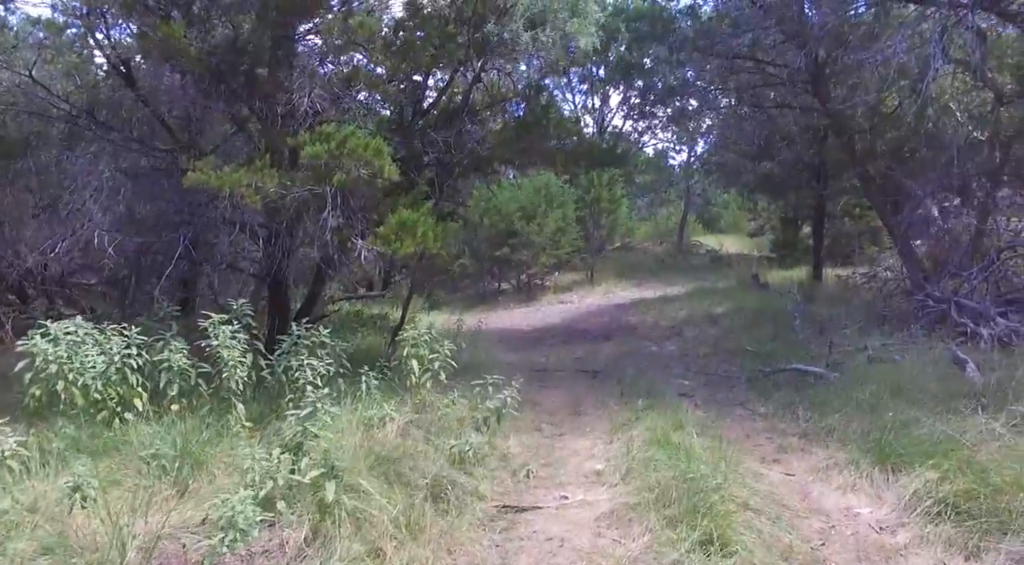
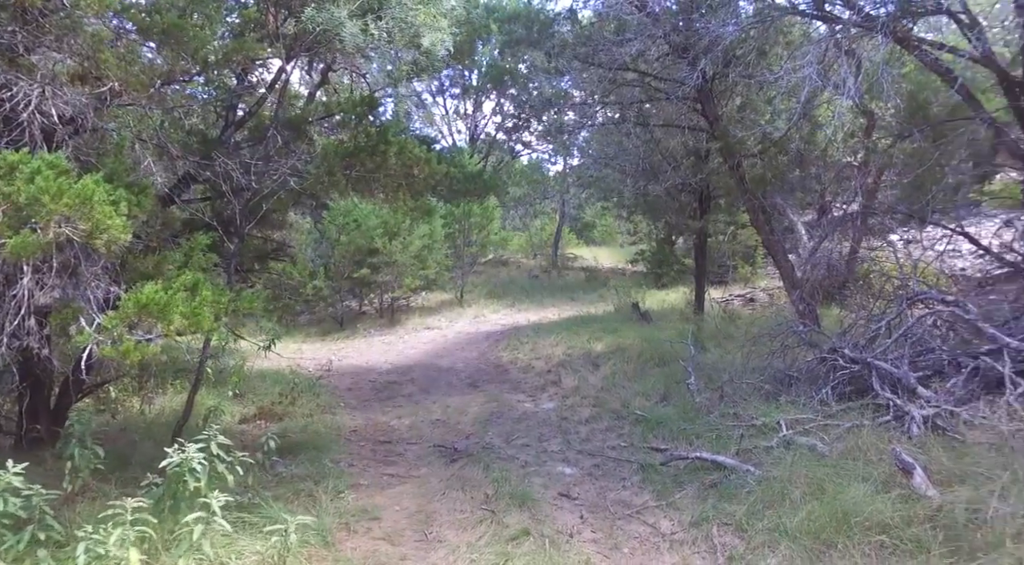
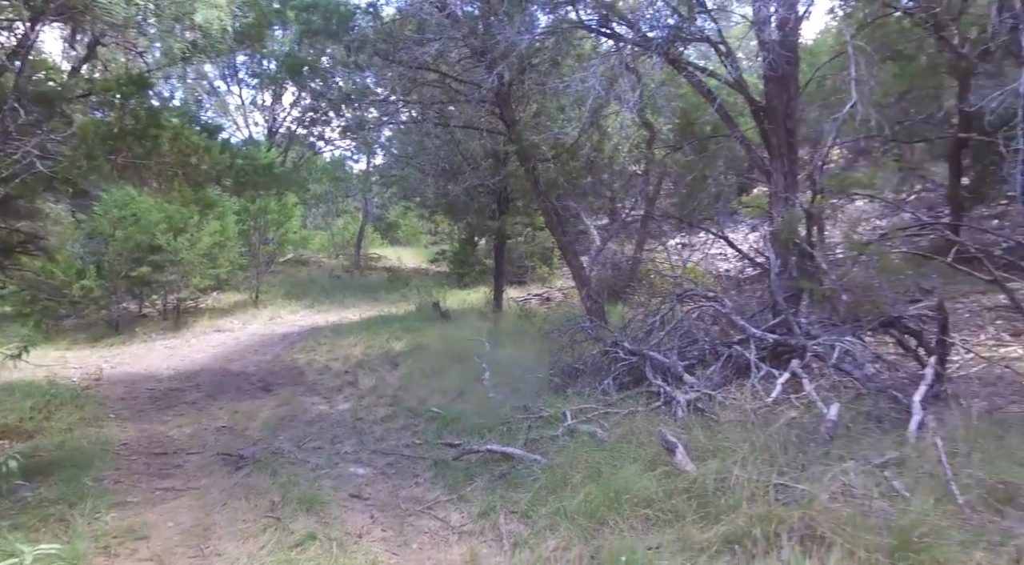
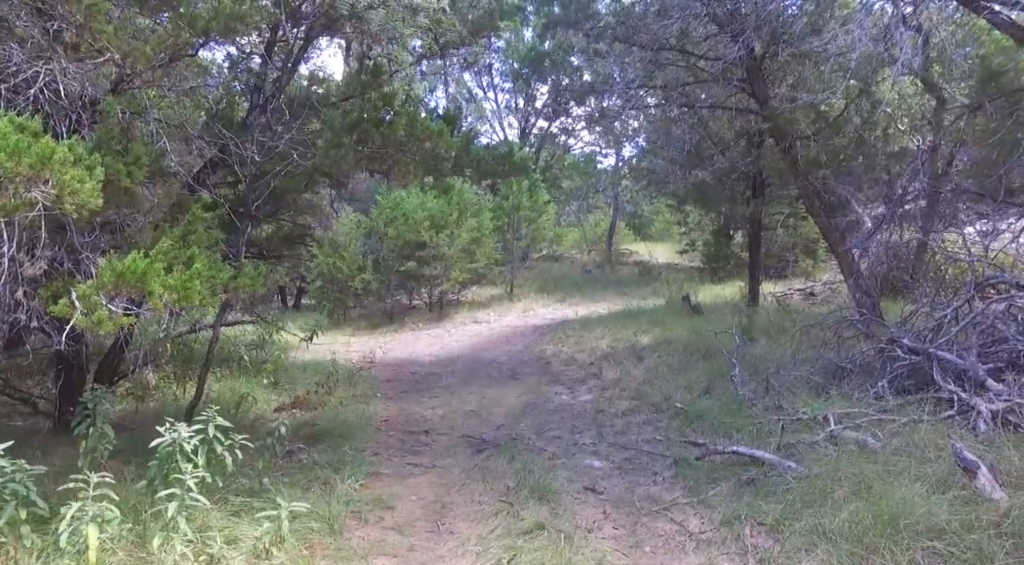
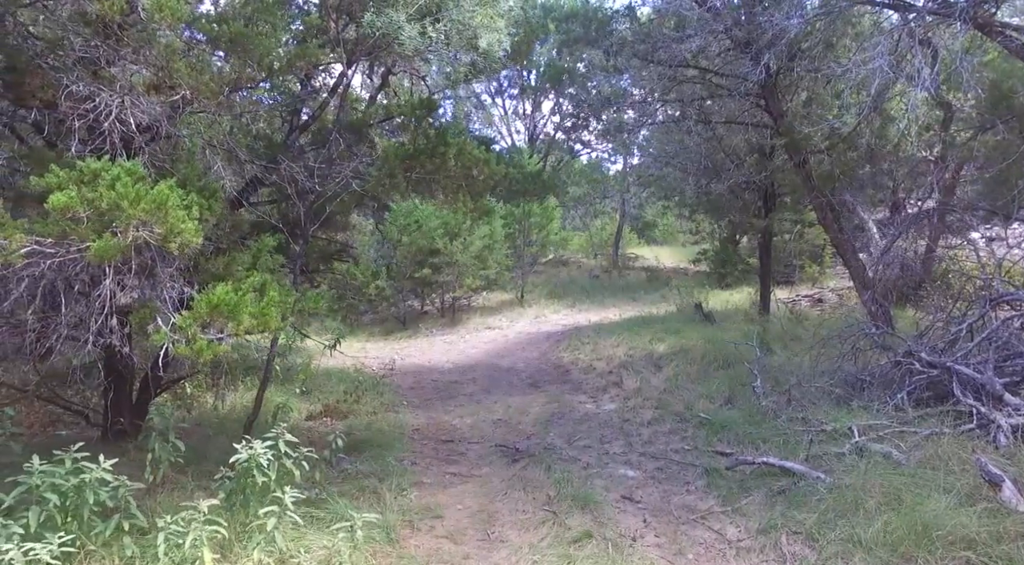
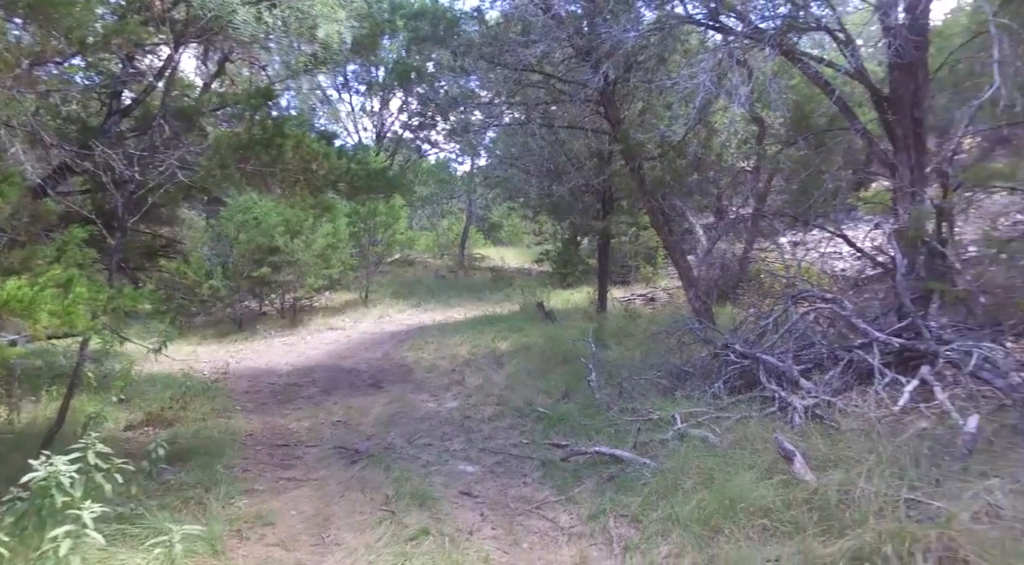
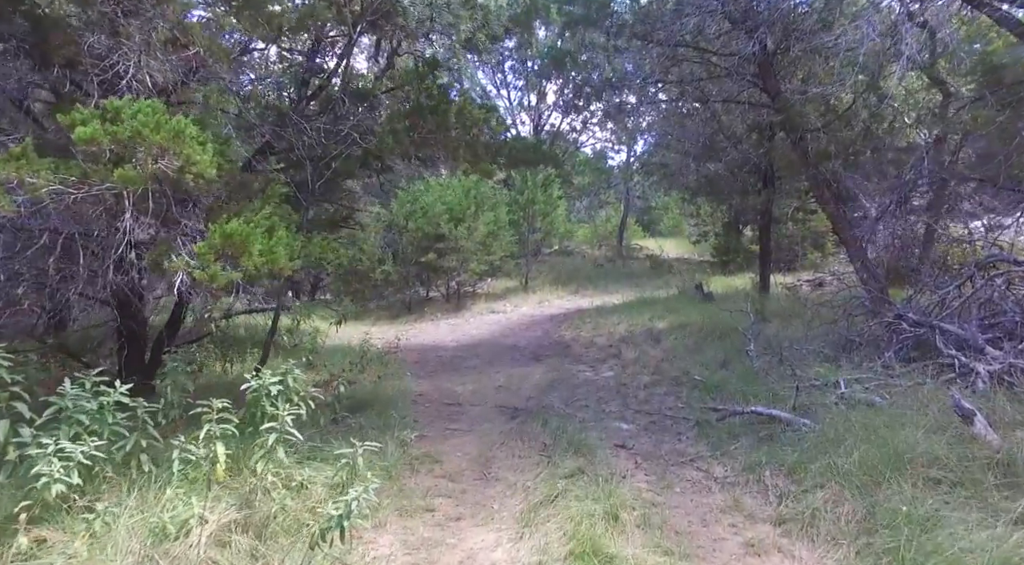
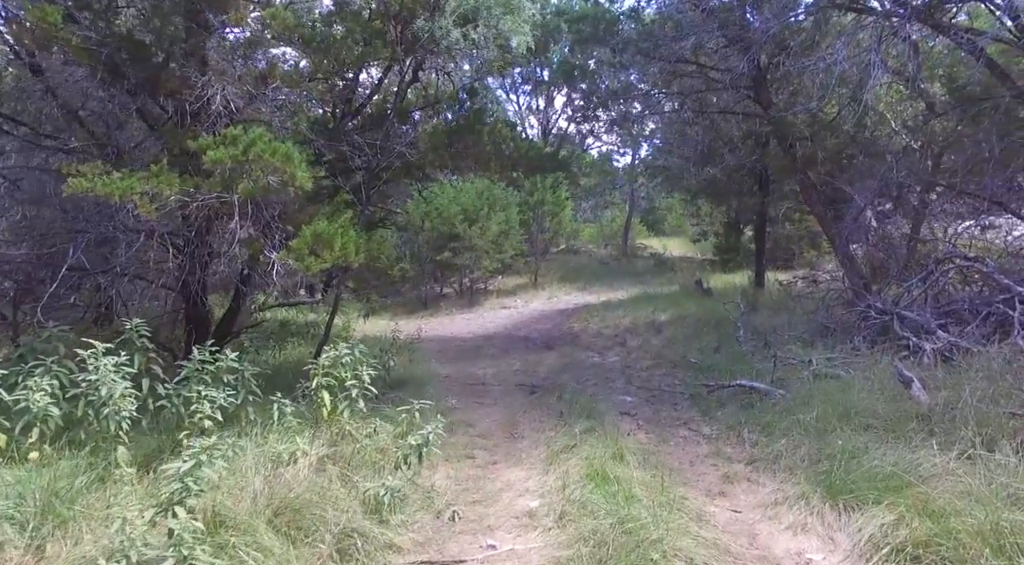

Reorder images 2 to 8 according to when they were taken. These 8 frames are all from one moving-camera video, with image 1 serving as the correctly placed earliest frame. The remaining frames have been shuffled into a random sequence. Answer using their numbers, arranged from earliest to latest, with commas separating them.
8, 7, 4, 5, 2, 6, 3
